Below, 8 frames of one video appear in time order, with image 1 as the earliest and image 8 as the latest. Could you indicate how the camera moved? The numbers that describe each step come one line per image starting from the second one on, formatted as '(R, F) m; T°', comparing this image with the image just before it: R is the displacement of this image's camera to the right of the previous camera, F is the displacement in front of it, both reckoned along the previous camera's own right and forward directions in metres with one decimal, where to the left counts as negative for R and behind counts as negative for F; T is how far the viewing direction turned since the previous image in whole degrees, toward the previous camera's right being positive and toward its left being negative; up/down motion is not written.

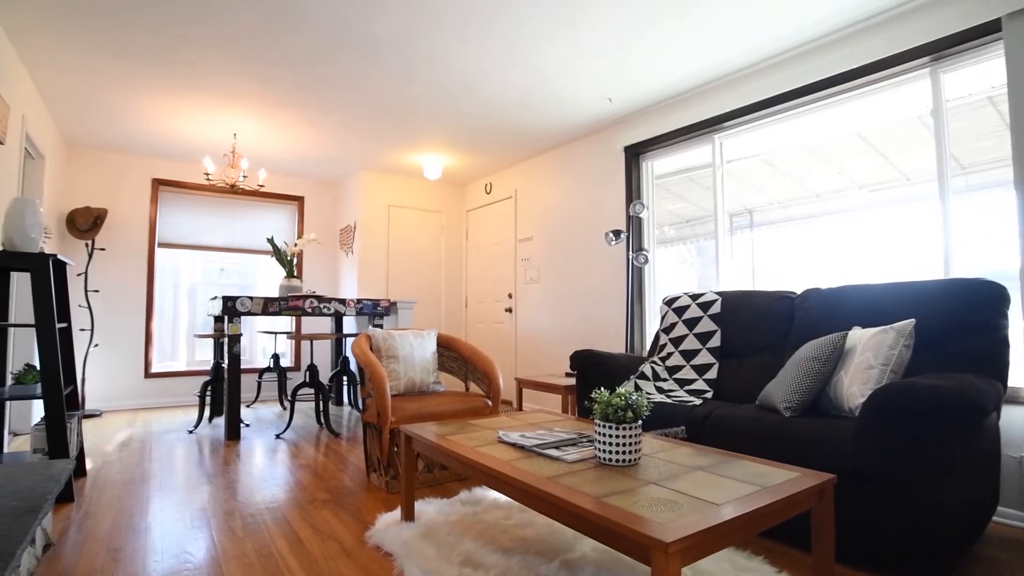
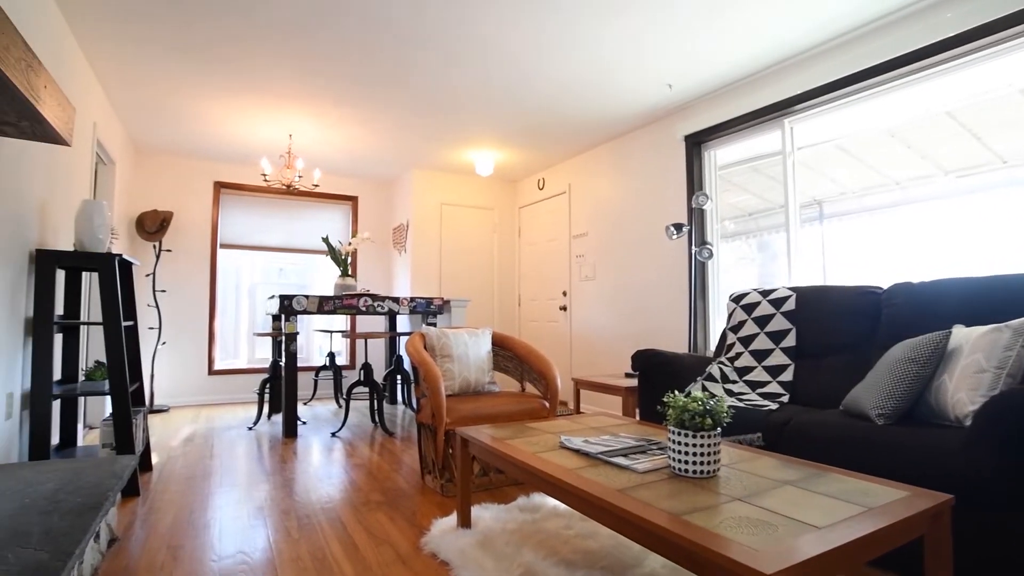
(0.0, +0.1) m; -5°
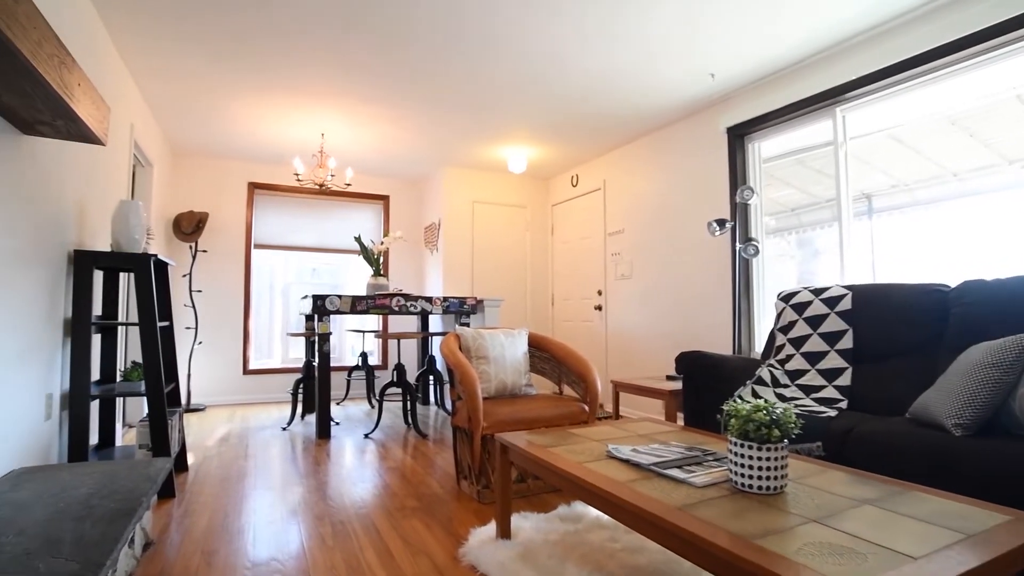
(0.0, +0.1) m; -3°
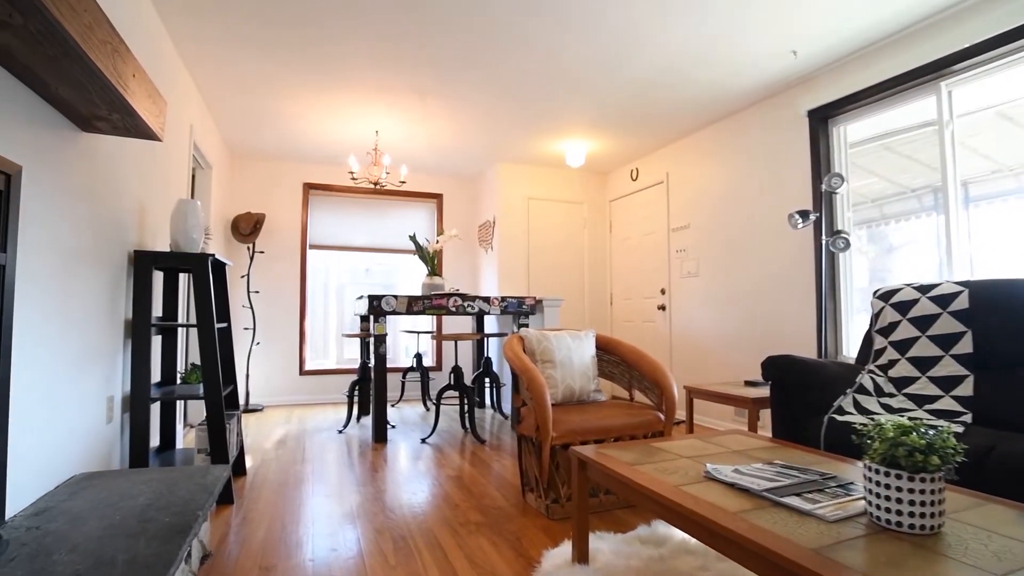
(-0.1, +0.2) m; -5°
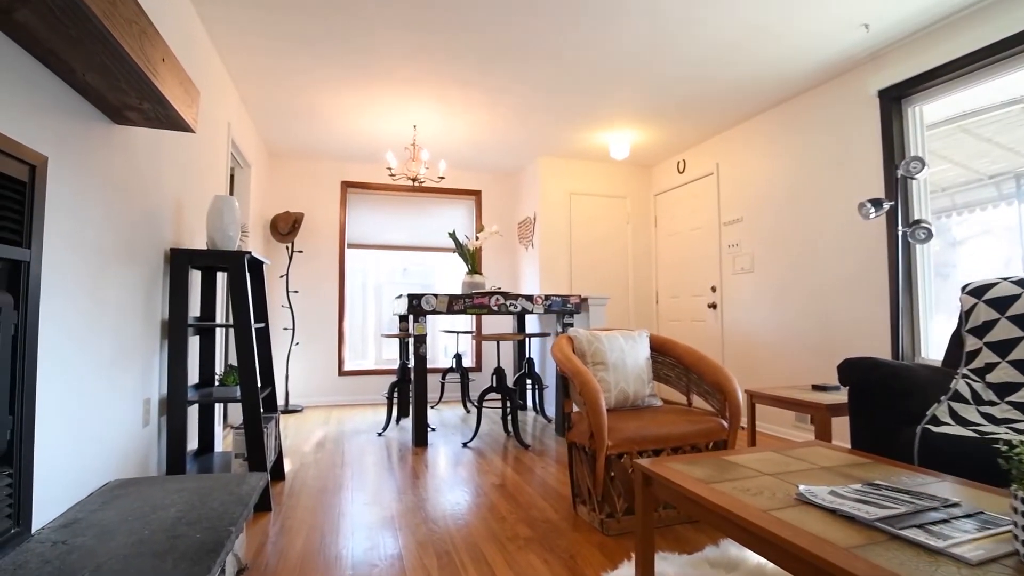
(-0.1, +0.2) m; -4°
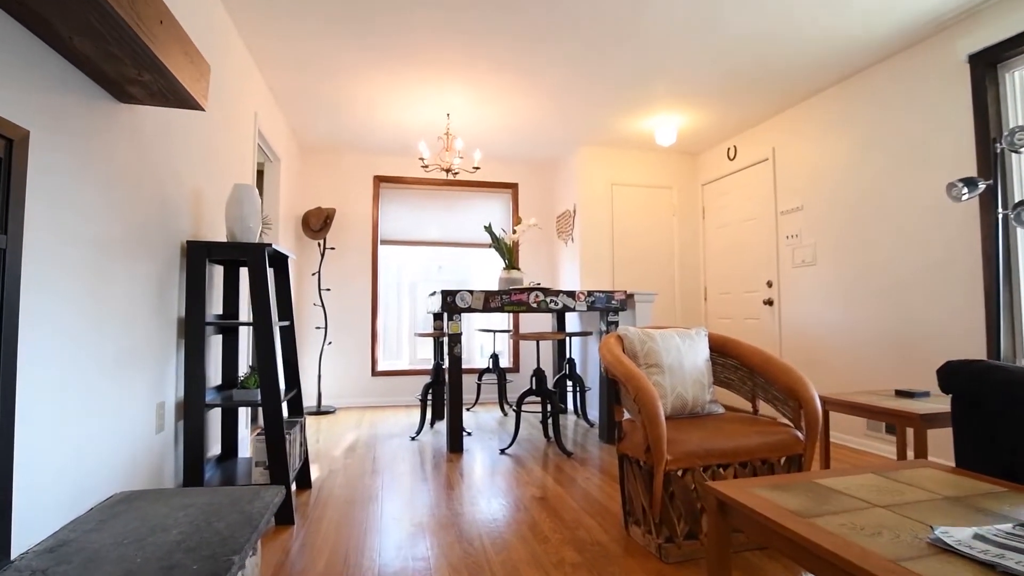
(0.0, +0.2) m; -4°
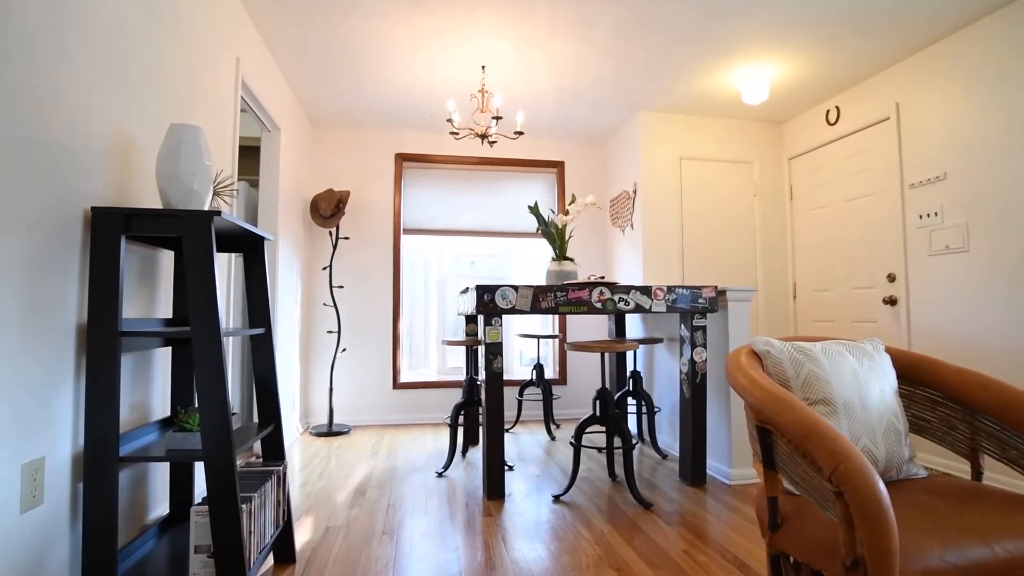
(-0.1, +0.8) m; -3°
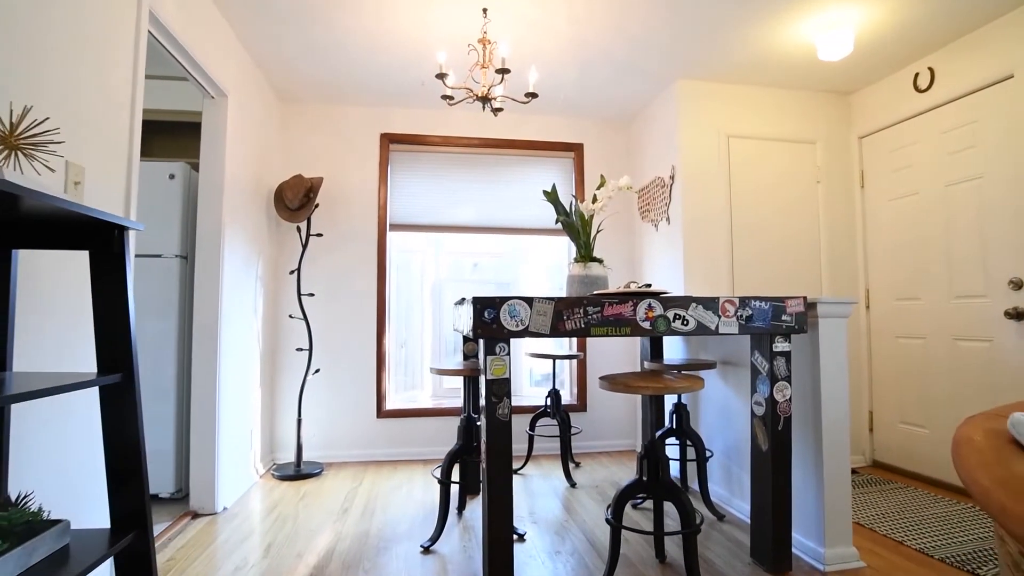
(0.0, +0.7) m; -1°
